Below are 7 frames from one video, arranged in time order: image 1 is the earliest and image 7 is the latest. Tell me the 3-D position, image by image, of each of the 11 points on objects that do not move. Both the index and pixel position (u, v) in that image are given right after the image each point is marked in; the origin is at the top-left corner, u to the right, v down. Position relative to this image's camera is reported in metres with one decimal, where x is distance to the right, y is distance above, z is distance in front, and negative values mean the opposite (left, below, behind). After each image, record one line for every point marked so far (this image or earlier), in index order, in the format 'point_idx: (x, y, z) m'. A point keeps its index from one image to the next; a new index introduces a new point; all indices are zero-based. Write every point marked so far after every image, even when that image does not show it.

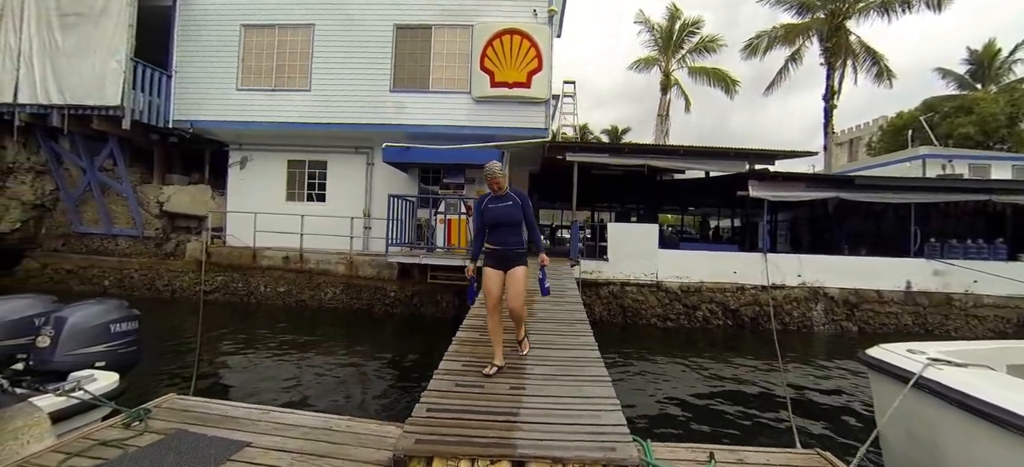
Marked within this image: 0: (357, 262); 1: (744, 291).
0: (-3.8, -0.7, +10.0) m
1: (+5.7, -1.4, +10.0) m
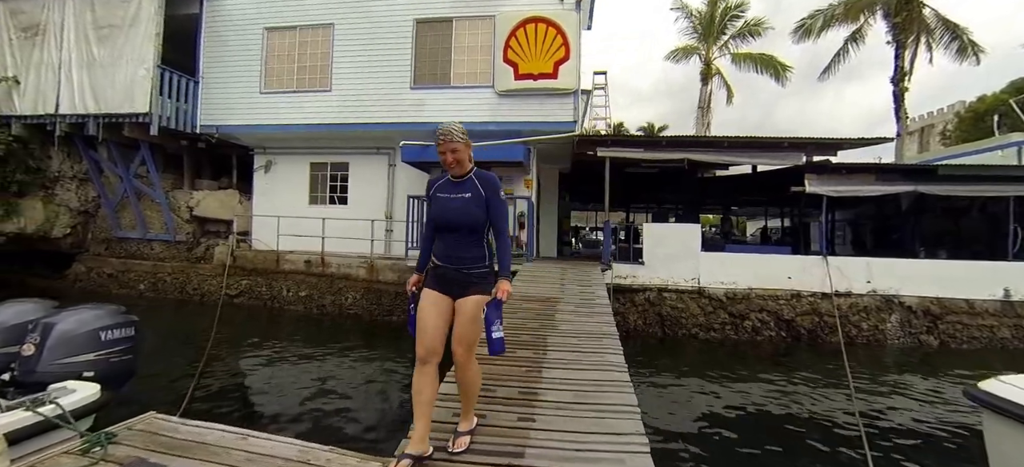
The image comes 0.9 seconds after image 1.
0: (-3.2, -0.8, +9.6) m
1: (+6.3, -1.4, +8.9) m
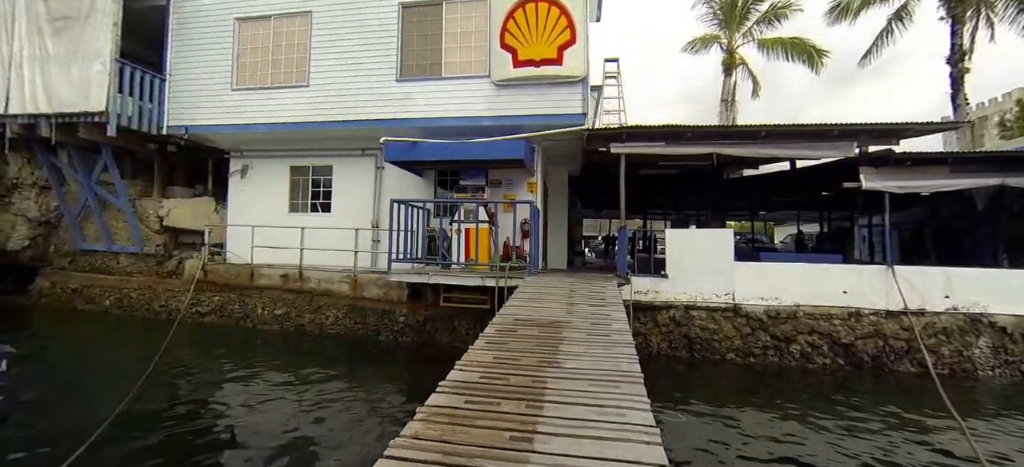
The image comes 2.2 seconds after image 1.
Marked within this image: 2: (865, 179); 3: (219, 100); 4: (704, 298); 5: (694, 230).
0: (-3.2, -1.0, +8.5) m
1: (+6.3, -1.5, +7.3) m
2: (+6.6, +1.0, +7.6) m
3: (-6.6, +3.0, +9.1) m
4: (+3.6, -1.2, +7.6) m
5: (+3.4, +0.1, +7.6) m
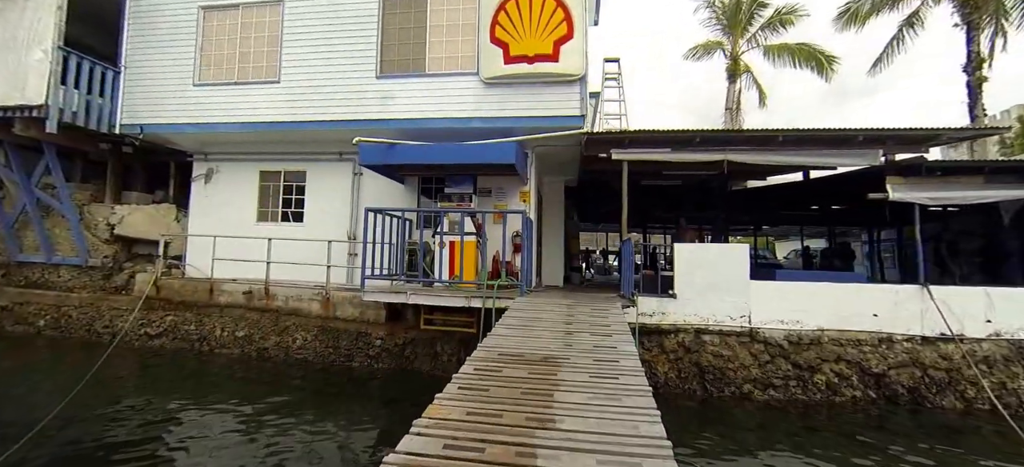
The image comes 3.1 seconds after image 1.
0: (-3.4, -1.2, +7.6) m
1: (+6.1, -1.8, +6.5) m
2: (+6.4, +0.7, +6.9) m
3: (-6.7, +2.8, +8.2) m
4: (+3.4, -1.5, +6.8) m
5: (+3.3, -0.2, +6.8) m
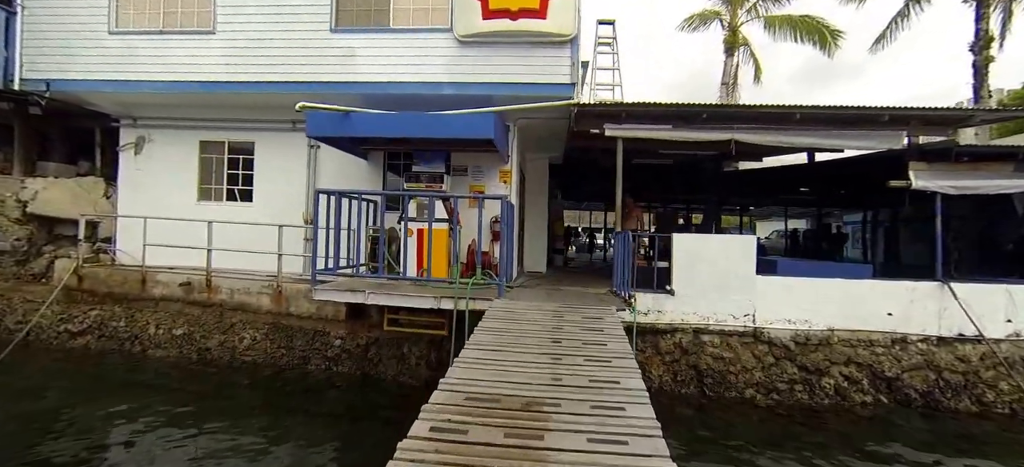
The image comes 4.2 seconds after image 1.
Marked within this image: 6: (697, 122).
0: (-3.7, -1.0, +6.6) m
1: (+5.8, -1.7, +6.0) m
2: (+6.1, +0.9, +6.2) m
3: (-7.0, +3.1, +6.8) m
4: (+3.1, -1.3, +6.1) m
5: (+3.0, 0.0, +6.0) m
6: (+2.9, +1.8, +6.4) m
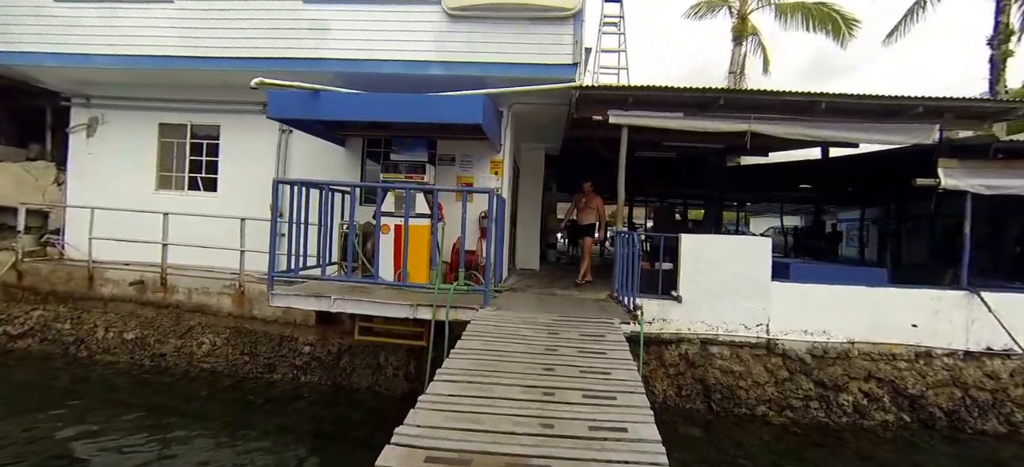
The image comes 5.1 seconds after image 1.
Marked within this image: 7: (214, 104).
0: (-3.9, -0.9, +5.9) m
1: (+5.7, -1.7, +5.5) m
2: (+6.0, +0.8, +5.6) m
3: (-7.1, +3.2, +6.0) m
4: (+2.9, -1.3, +5.5) m
5: (+2.8, 0.0, +5.5) m
6: (+2.8, +1.8, +5.8) m
7: (-5.0, +2.2, +6.8) m
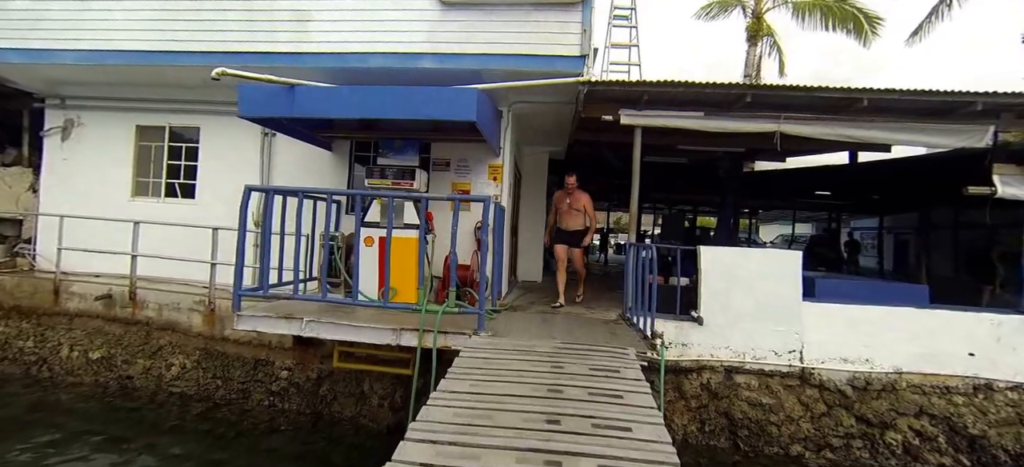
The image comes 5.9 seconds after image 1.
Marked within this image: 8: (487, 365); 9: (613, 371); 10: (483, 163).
0: (-3.8, -1.0, +5.4) m
1: (+5.7, -1.9, +4.8) m
2: (+6.0, +0.6, +5.0) m
3: (-7.1, +3.1, +5.6) m
4: (+2.9, -1.5, +4.9) m
5: (+2.8, -0.2, +4.8) m
6: (+2.8, +1.6, +5.2) m
7: (-5.0, +2.0, +6.3) m
8: (-0.2, -1.1, +3.1) m
9: (+0.8, -1.2, +3.1) m
10: (-0.4, +1.0, +5.6) m
